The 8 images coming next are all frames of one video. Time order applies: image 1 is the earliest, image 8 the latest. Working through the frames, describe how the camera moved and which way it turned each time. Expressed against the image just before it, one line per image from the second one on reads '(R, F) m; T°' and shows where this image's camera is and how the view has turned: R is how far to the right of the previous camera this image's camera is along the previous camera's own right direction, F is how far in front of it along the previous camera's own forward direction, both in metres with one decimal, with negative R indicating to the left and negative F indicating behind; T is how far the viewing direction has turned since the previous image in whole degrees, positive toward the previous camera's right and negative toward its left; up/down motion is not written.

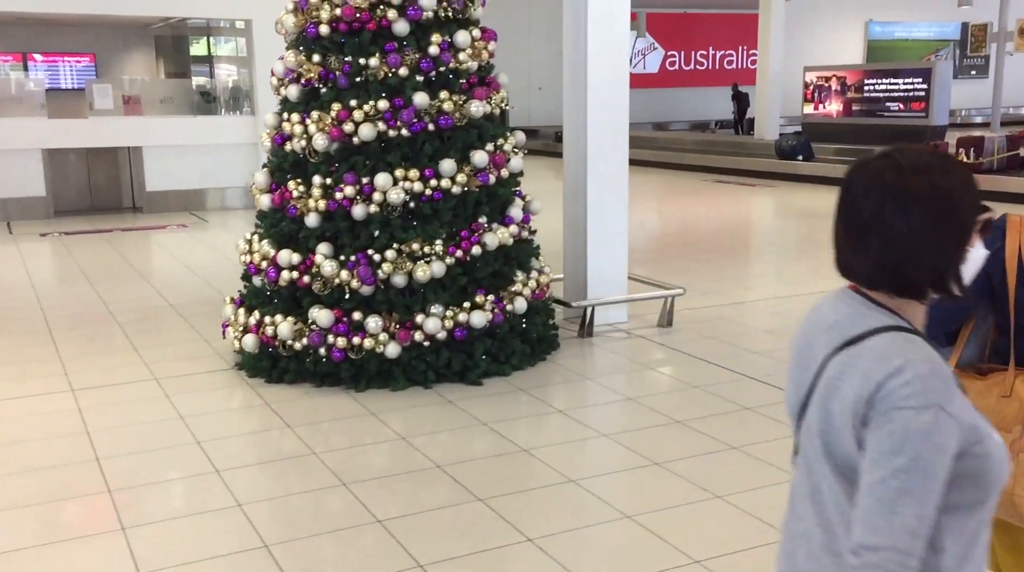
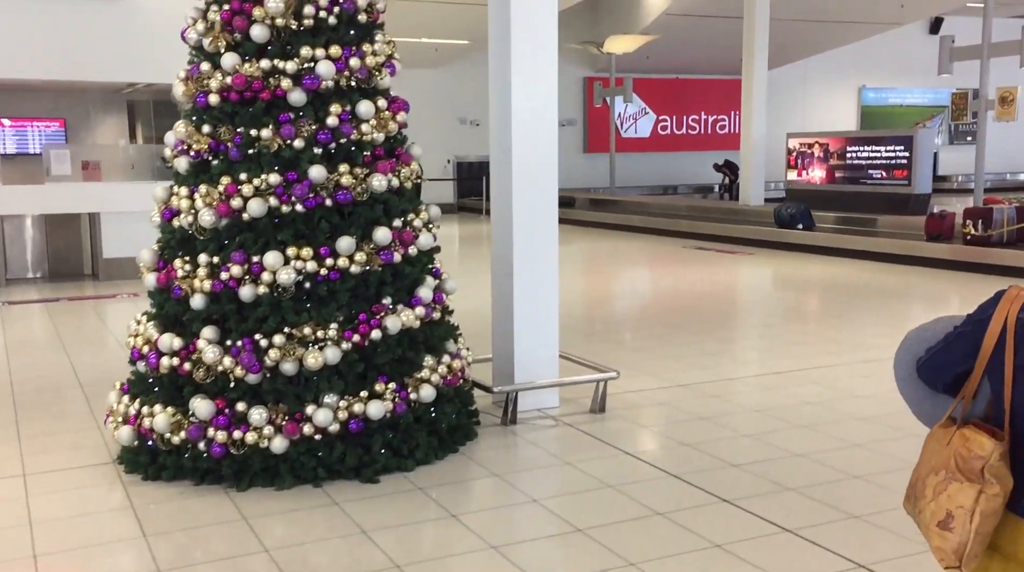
(+0.2, +0.2) m; 0°
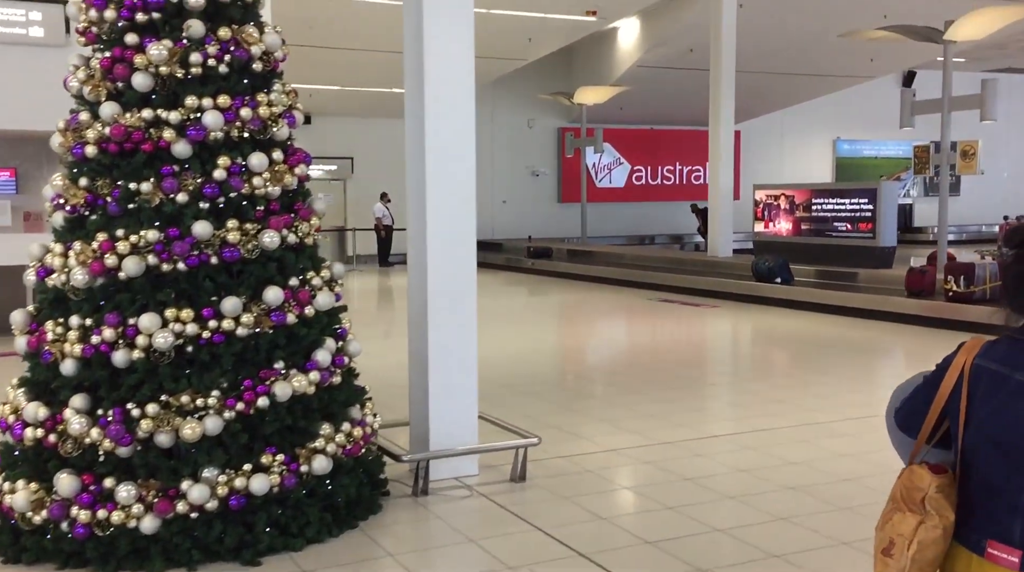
(+0.2, +0.2) m; +1°
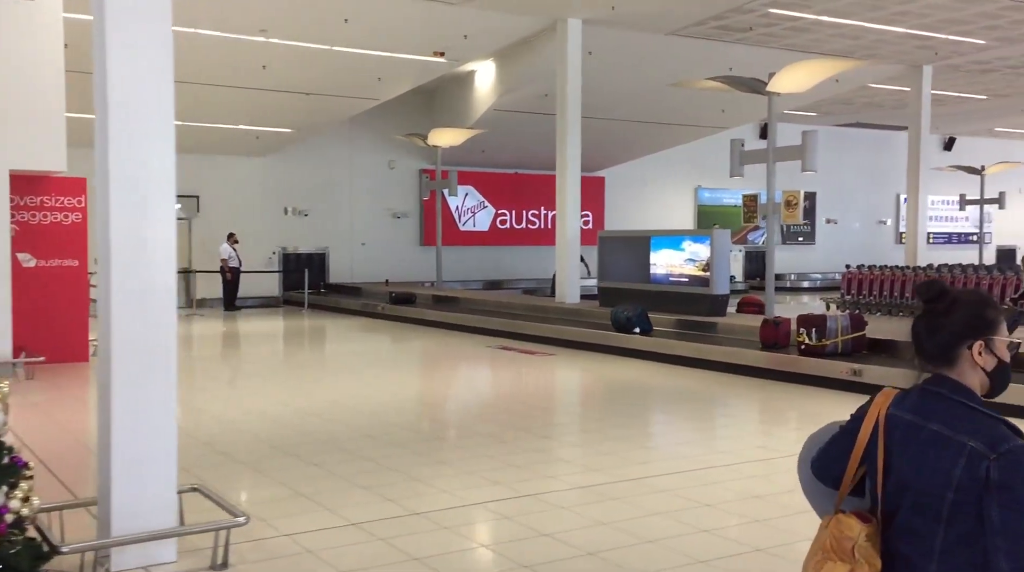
(+0.4, +0.3) m; +7°
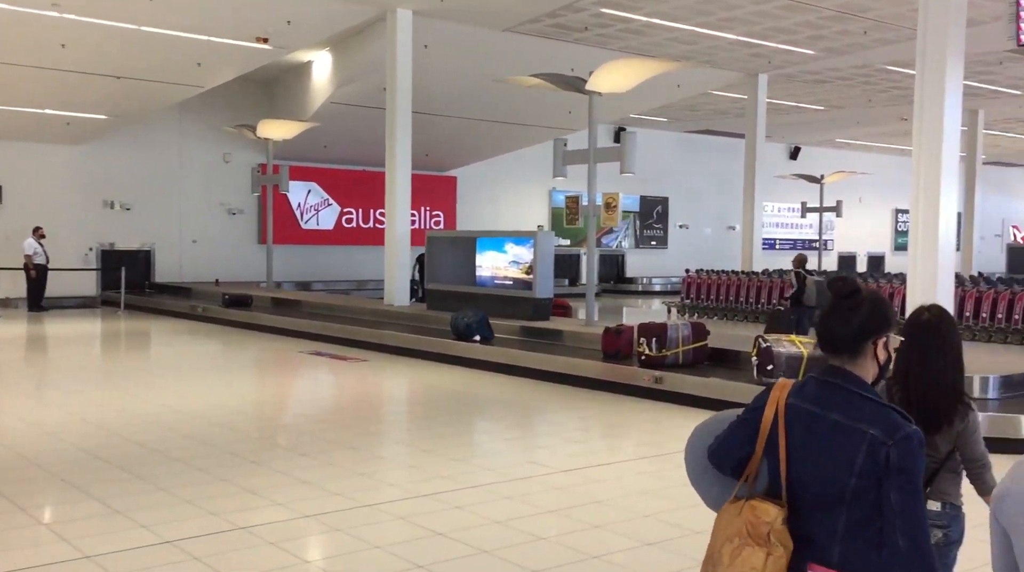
(+0.5, +0.4) m; +7°
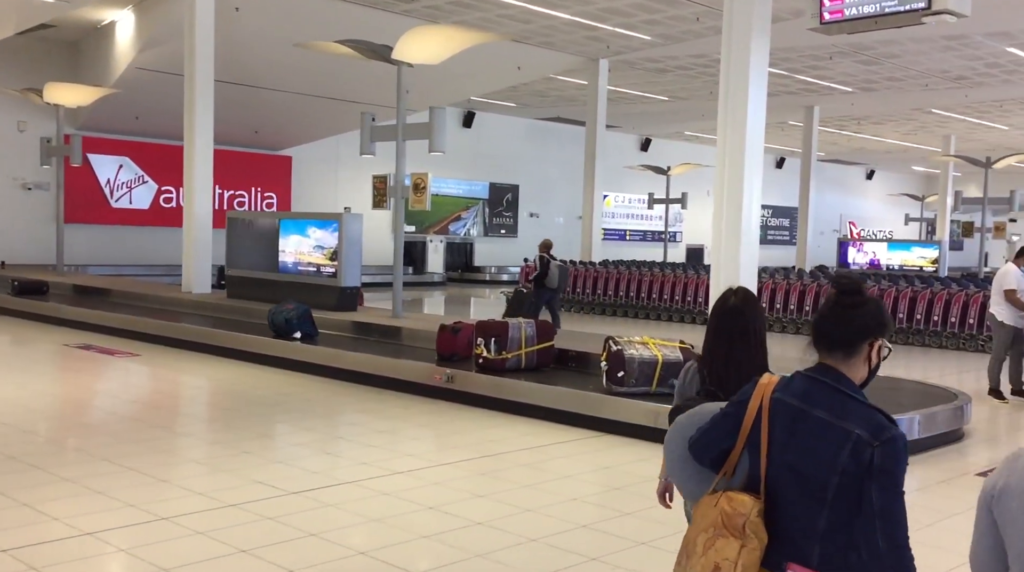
(+0.5, +0.7) m; +8°
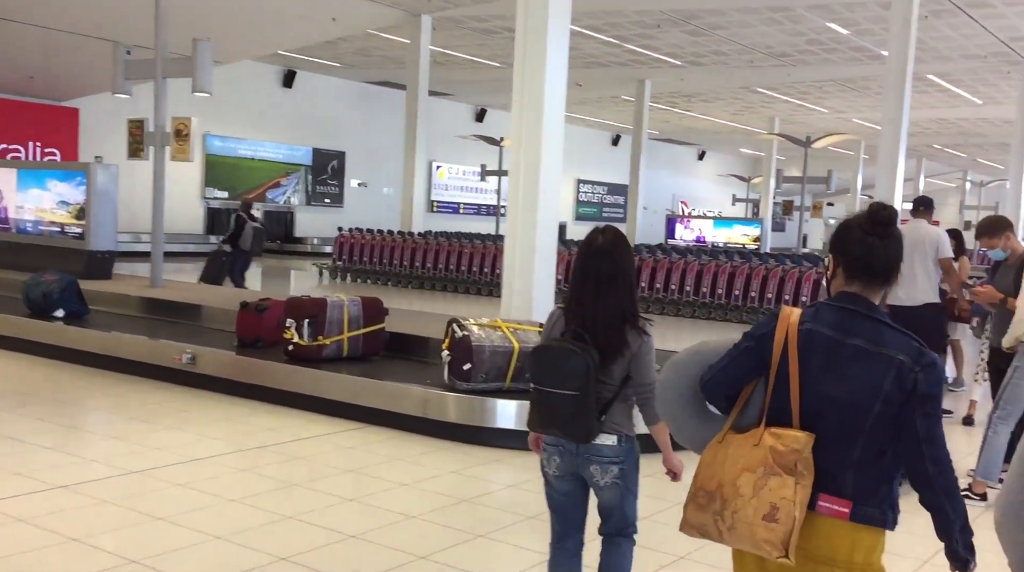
(+0.4, +1.0) m; +9°
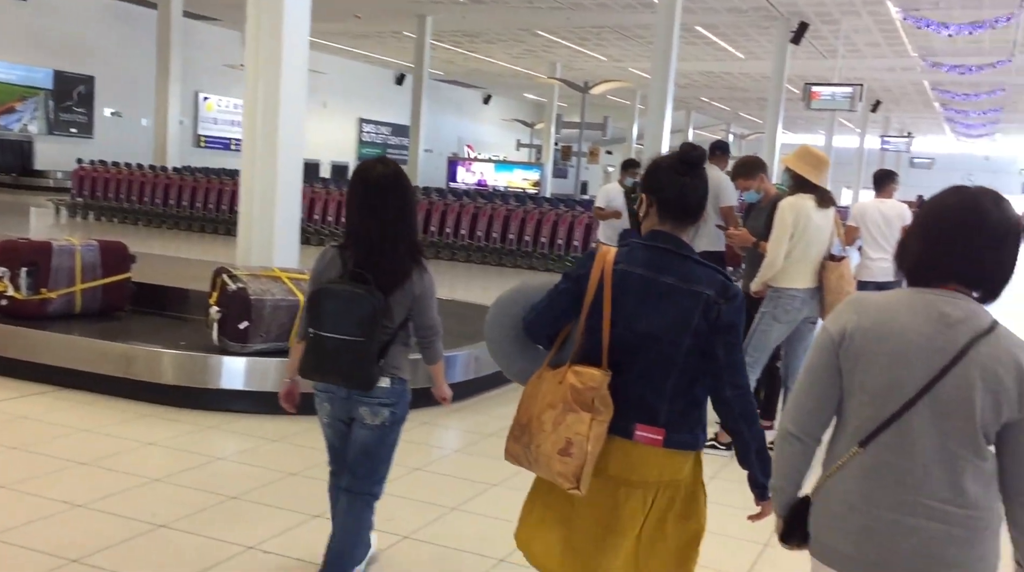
(+0.3, +0.6) m; +12°
